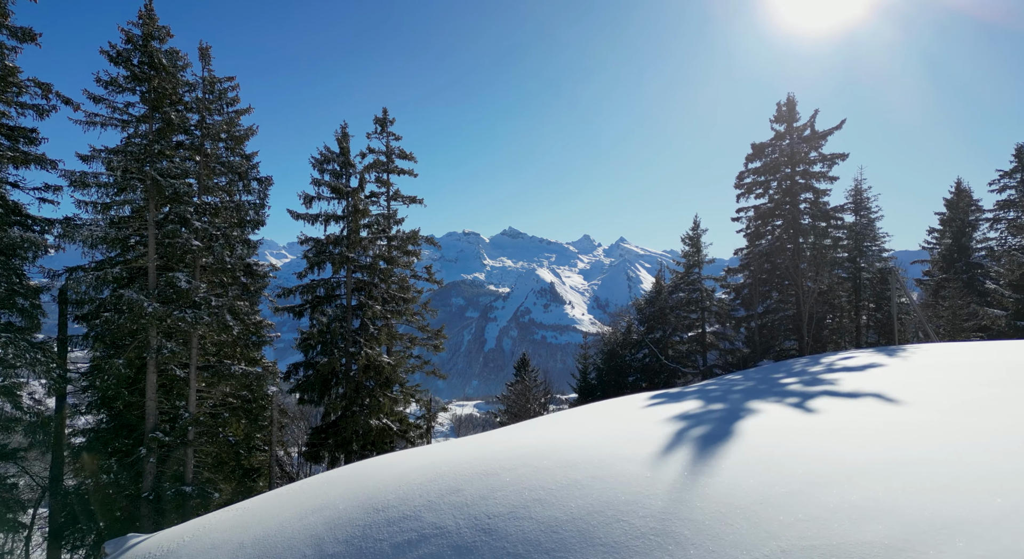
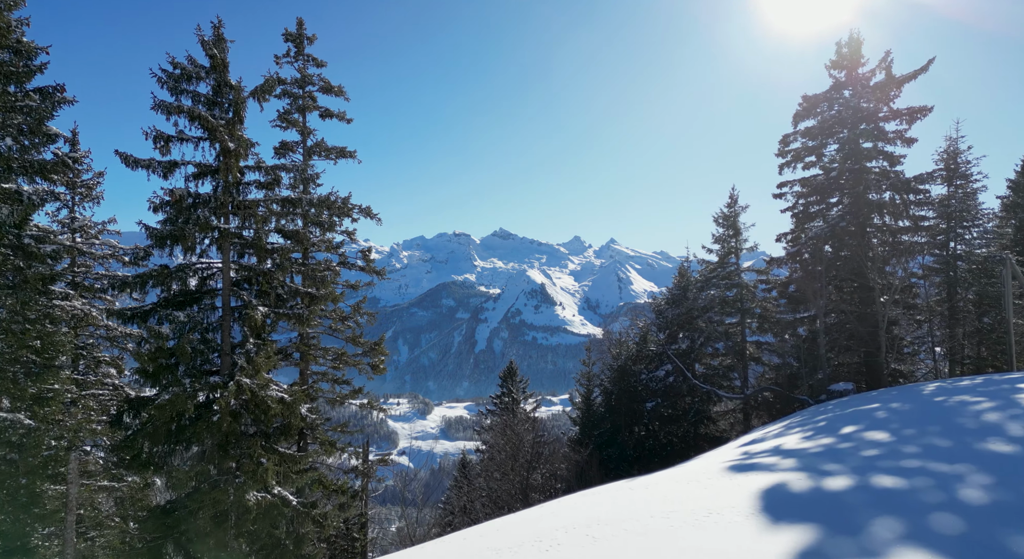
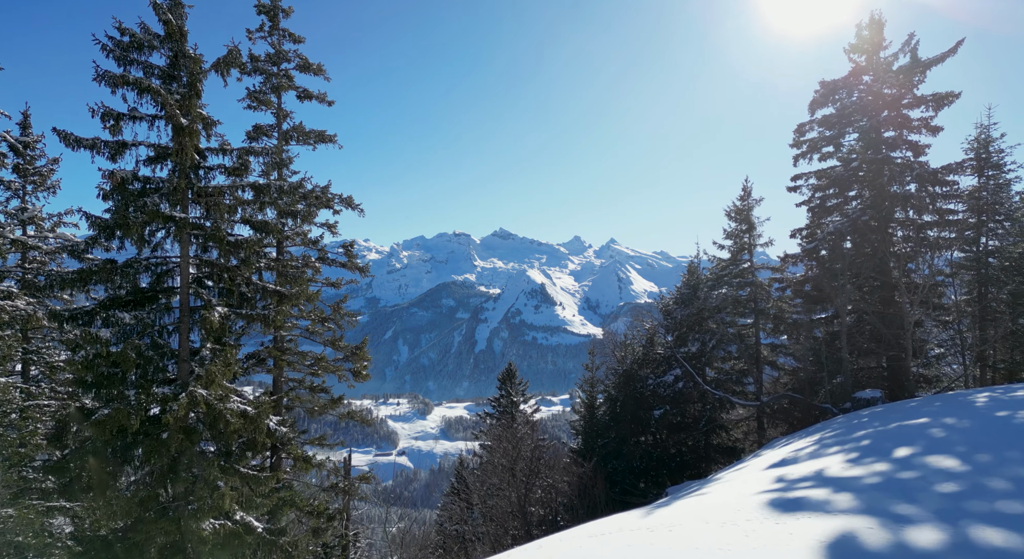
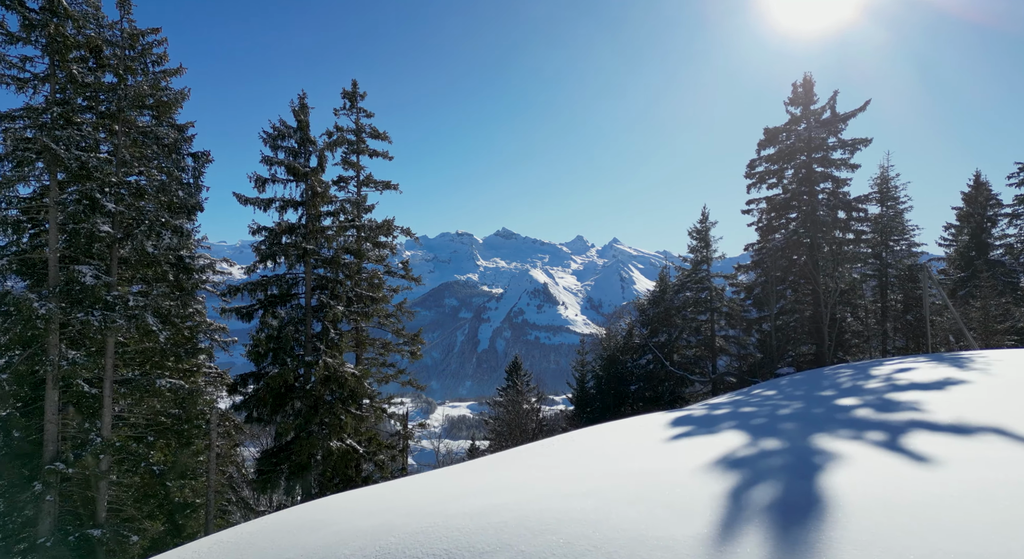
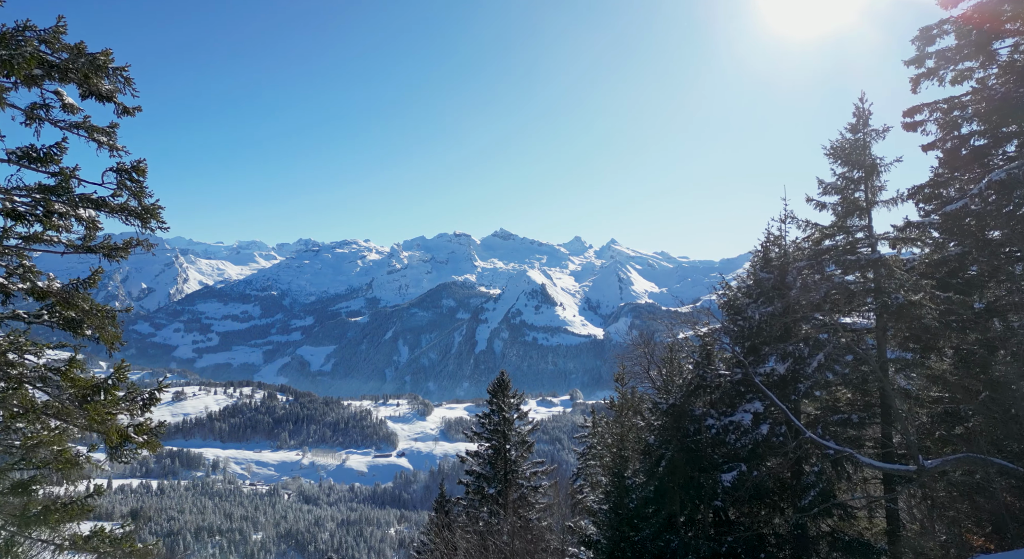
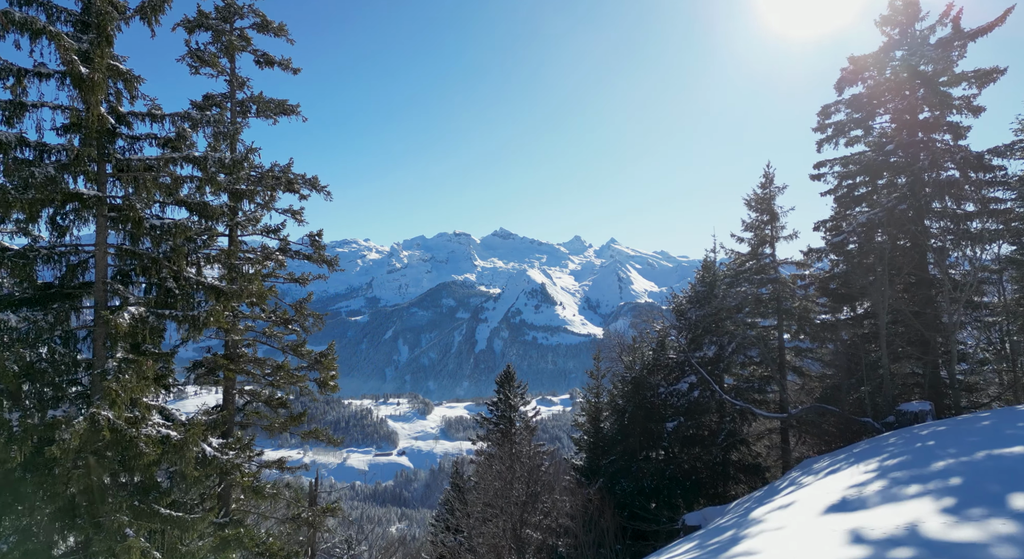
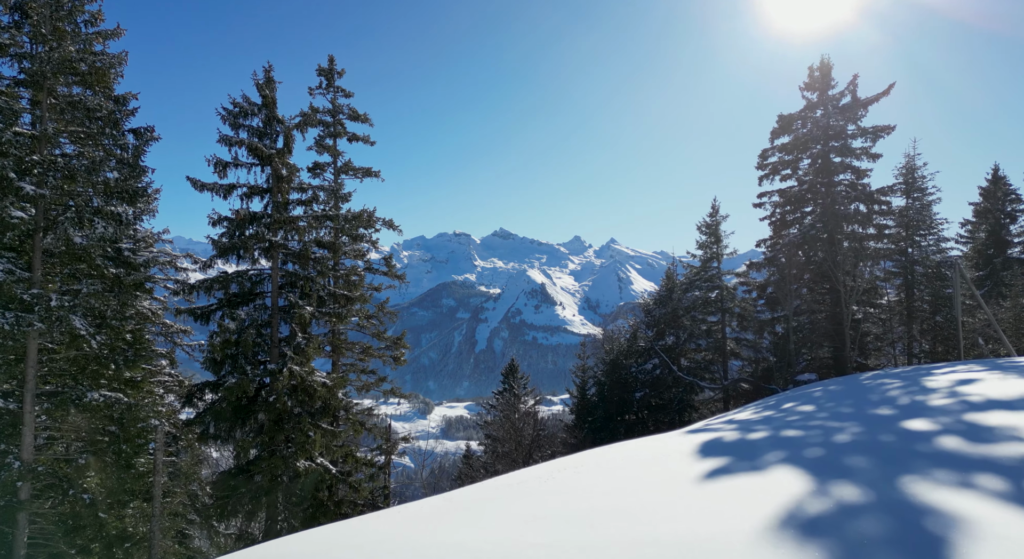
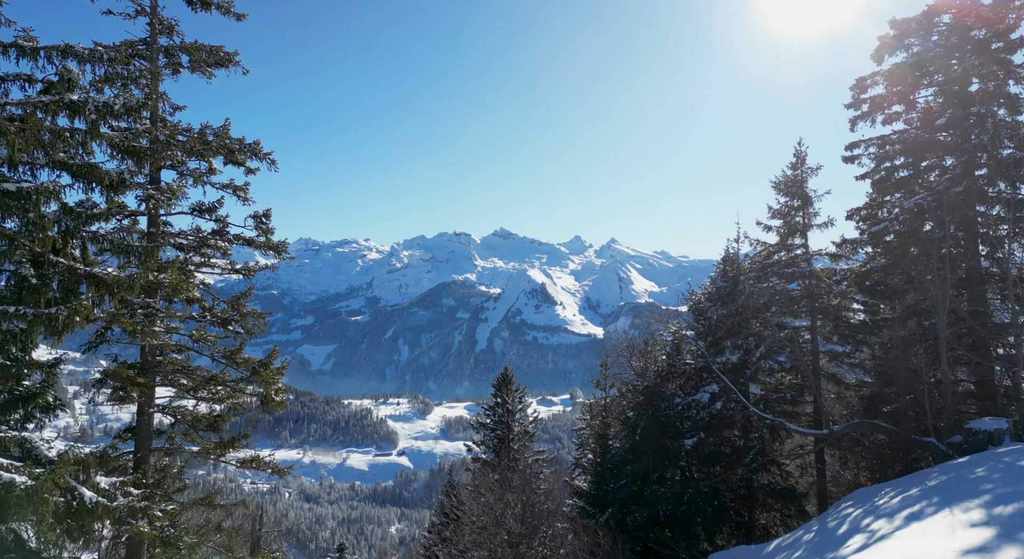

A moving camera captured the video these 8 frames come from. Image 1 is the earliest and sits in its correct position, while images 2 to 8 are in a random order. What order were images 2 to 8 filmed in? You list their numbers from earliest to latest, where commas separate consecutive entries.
4, 7, 2, 3, 6, 8, 5
